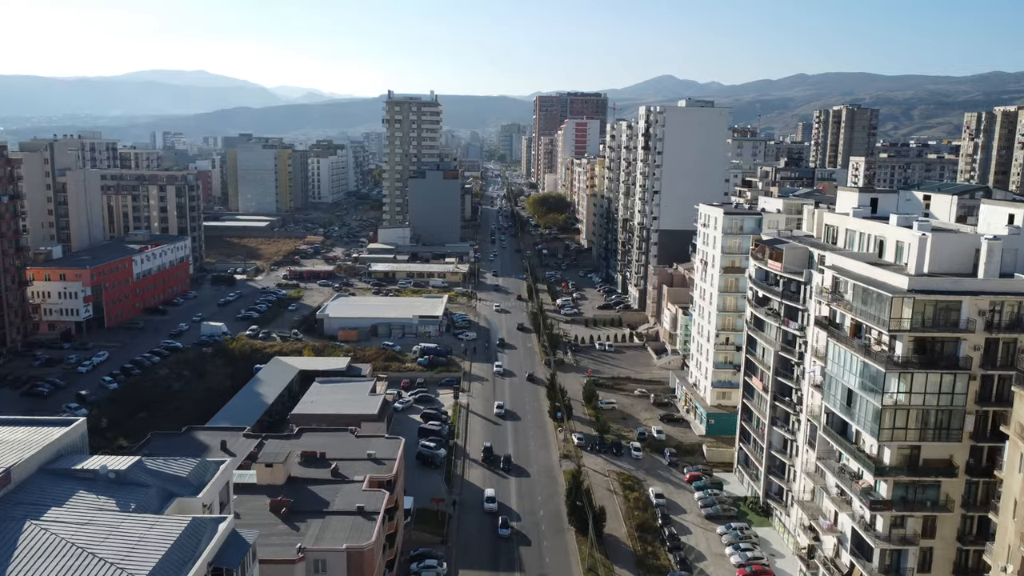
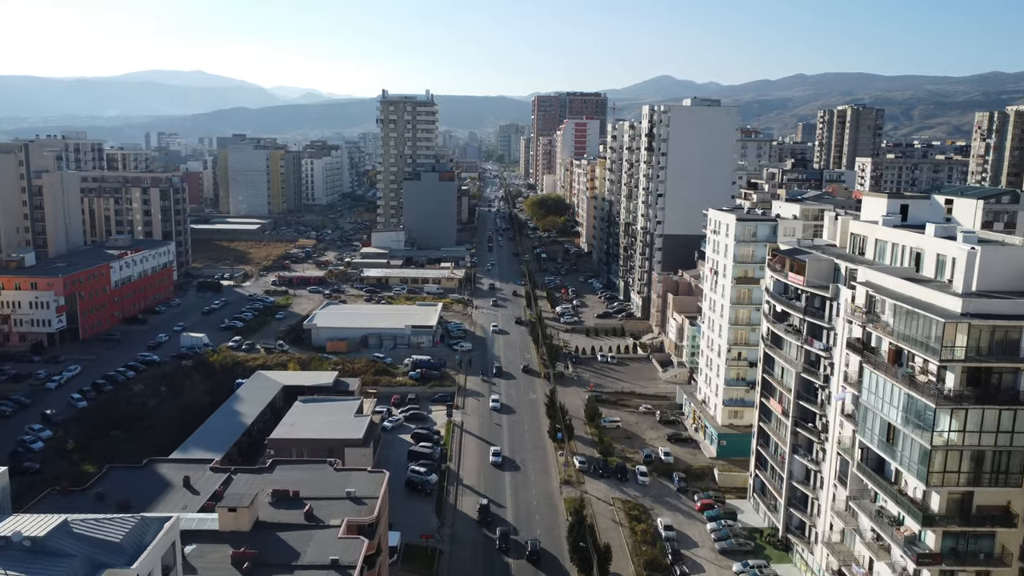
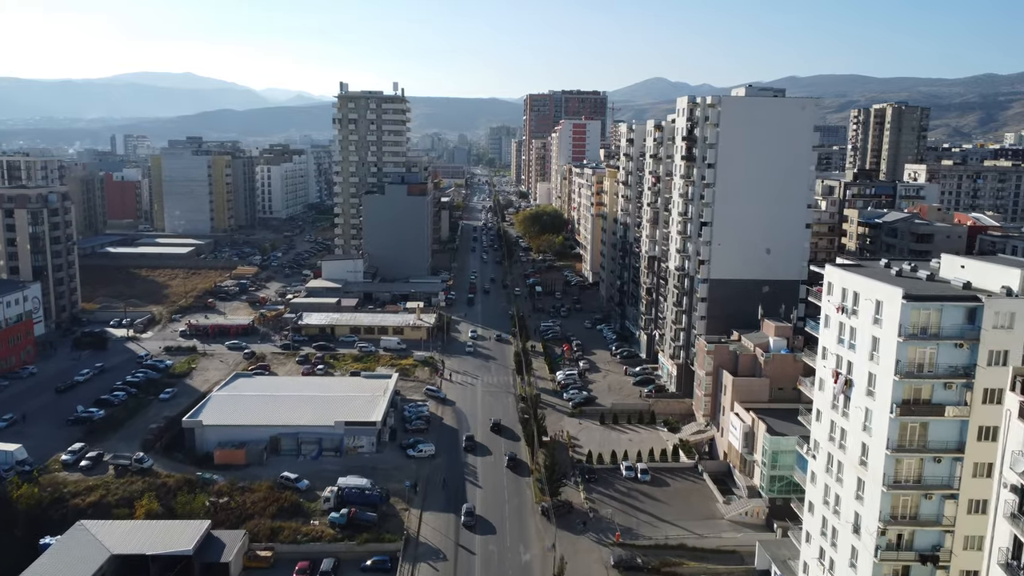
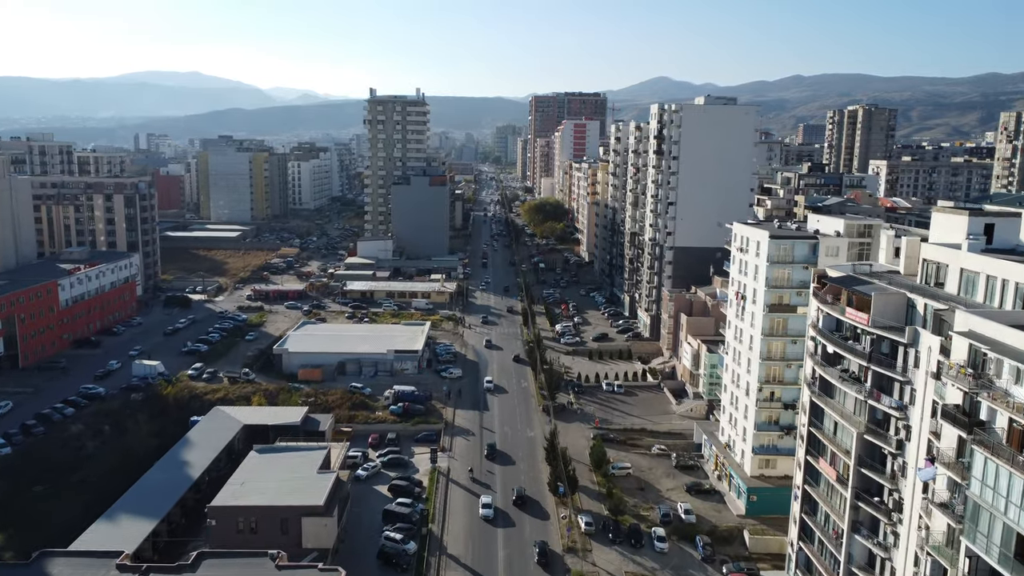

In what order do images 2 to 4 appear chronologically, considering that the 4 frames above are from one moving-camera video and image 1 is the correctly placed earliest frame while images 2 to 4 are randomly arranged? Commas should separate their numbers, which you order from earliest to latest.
2, 4, 3
